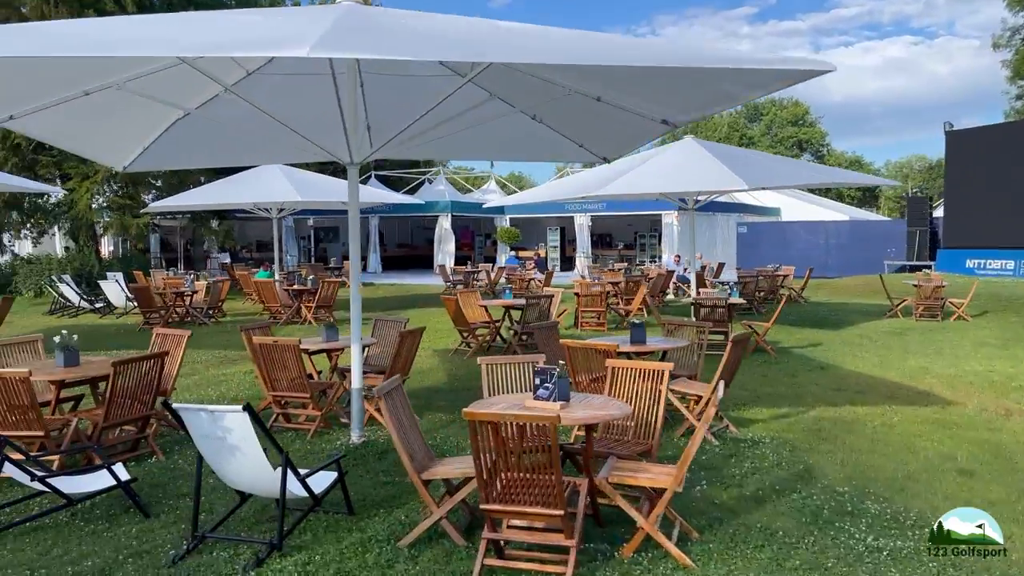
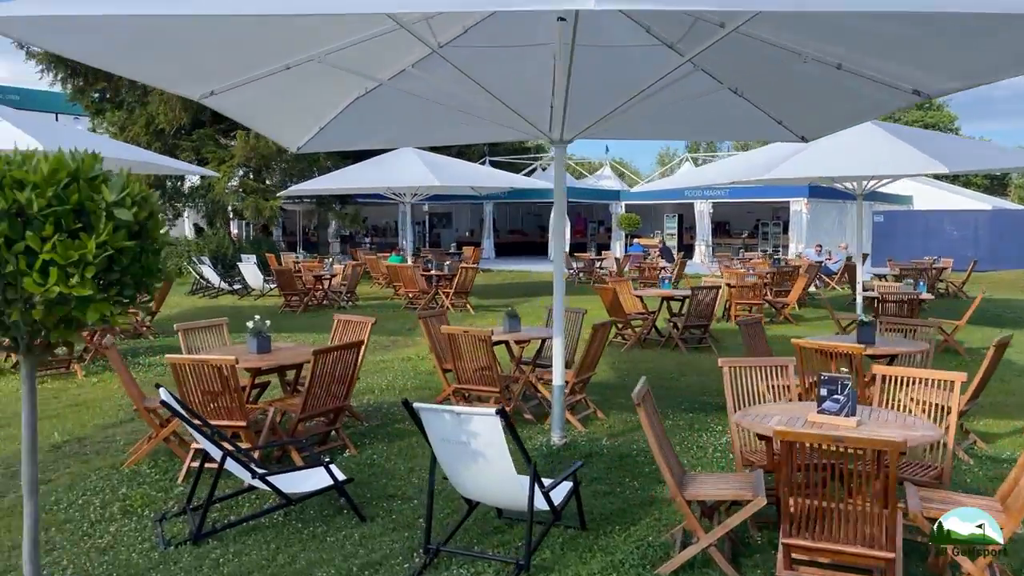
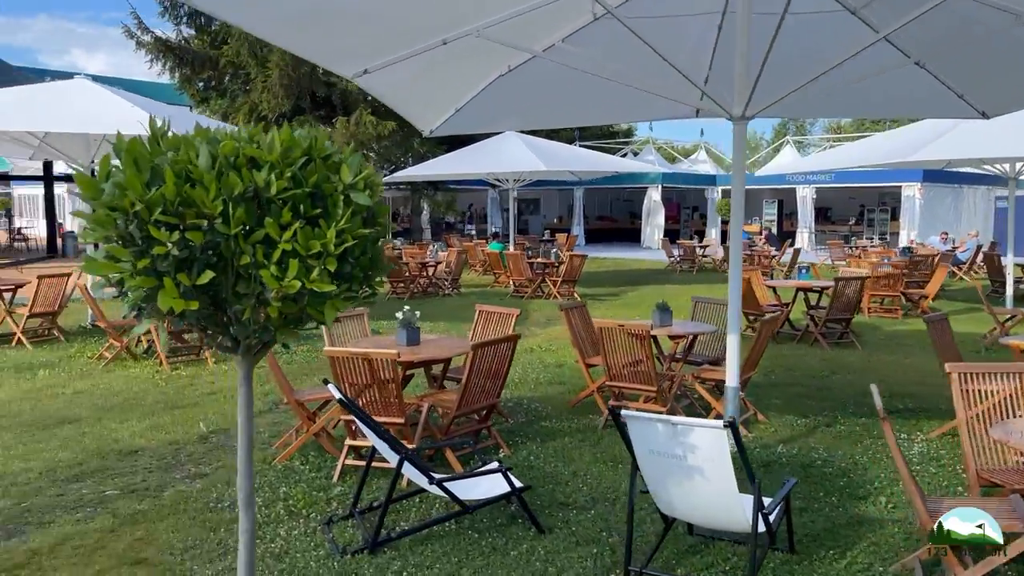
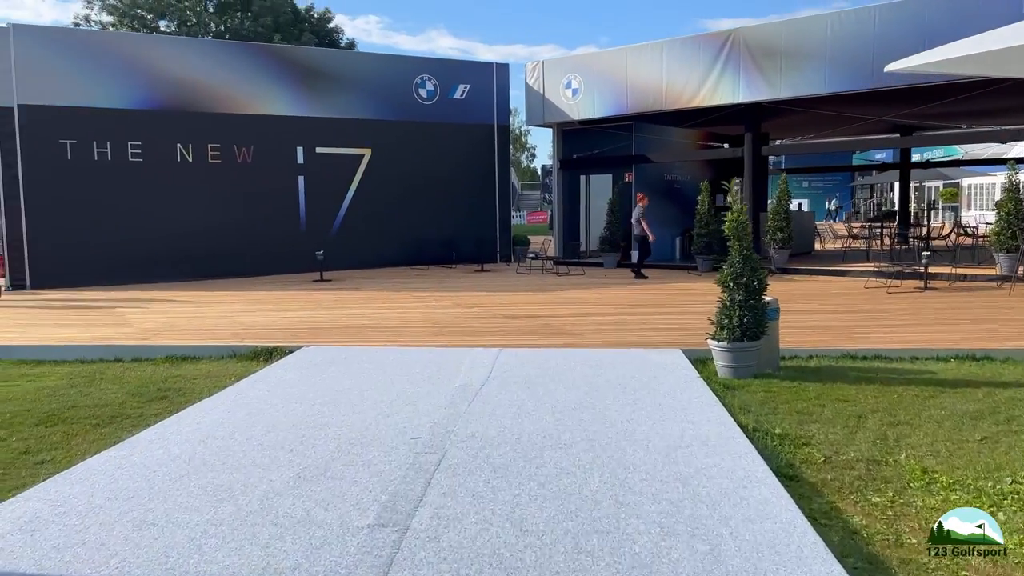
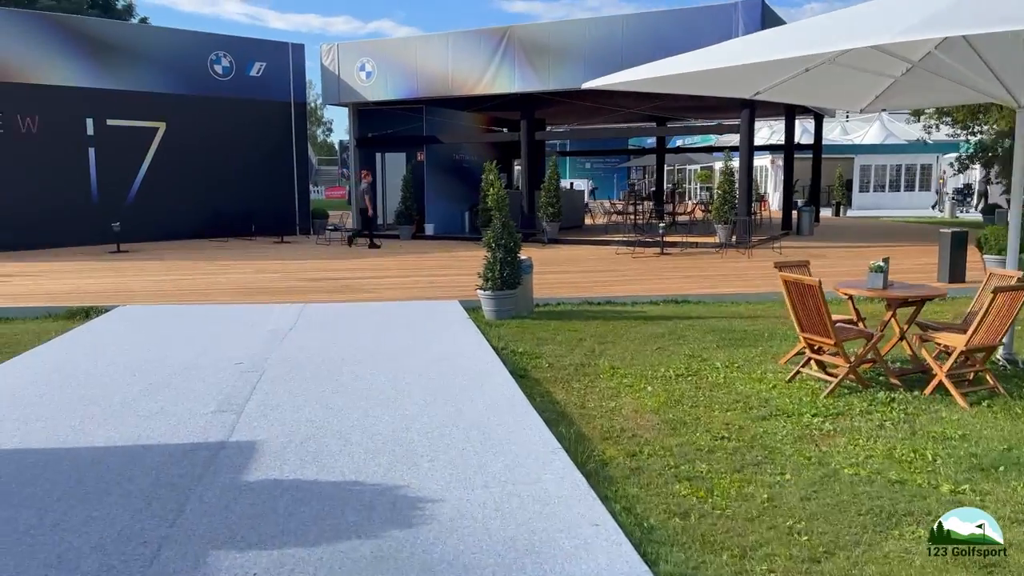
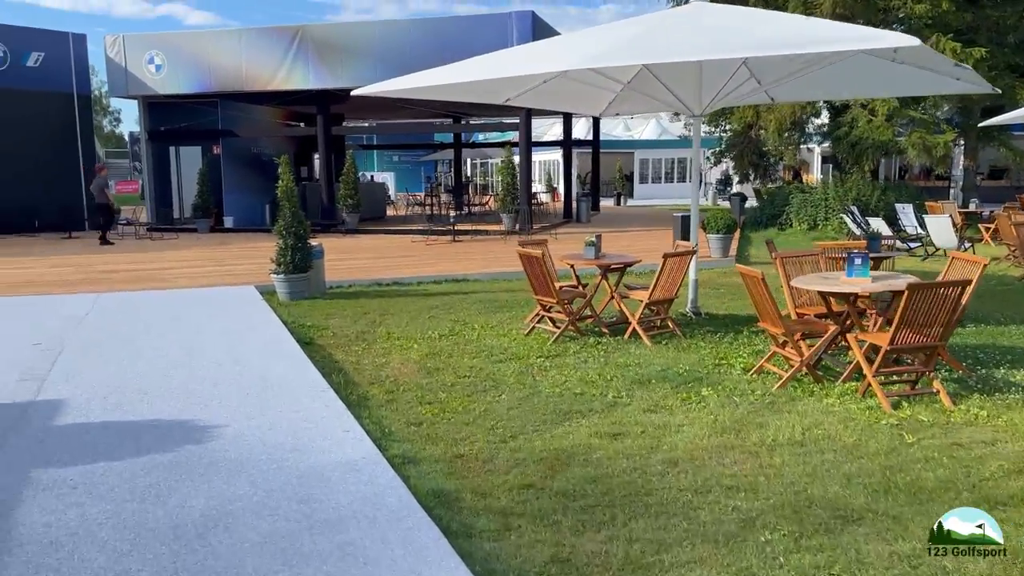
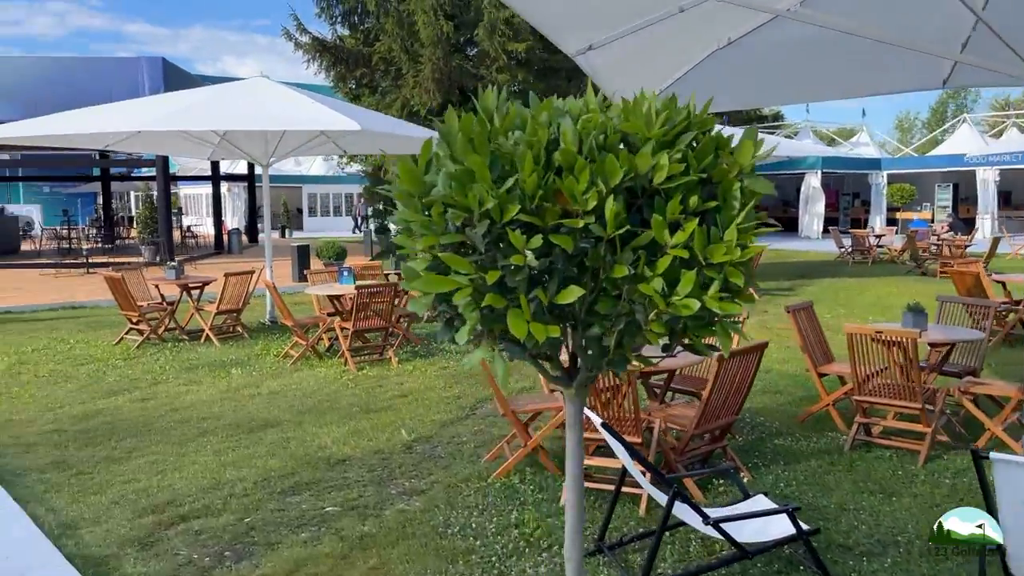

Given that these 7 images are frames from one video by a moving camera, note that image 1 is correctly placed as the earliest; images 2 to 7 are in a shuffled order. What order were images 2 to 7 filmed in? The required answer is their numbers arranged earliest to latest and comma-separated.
2, 3, 7, 6, 5, 4
